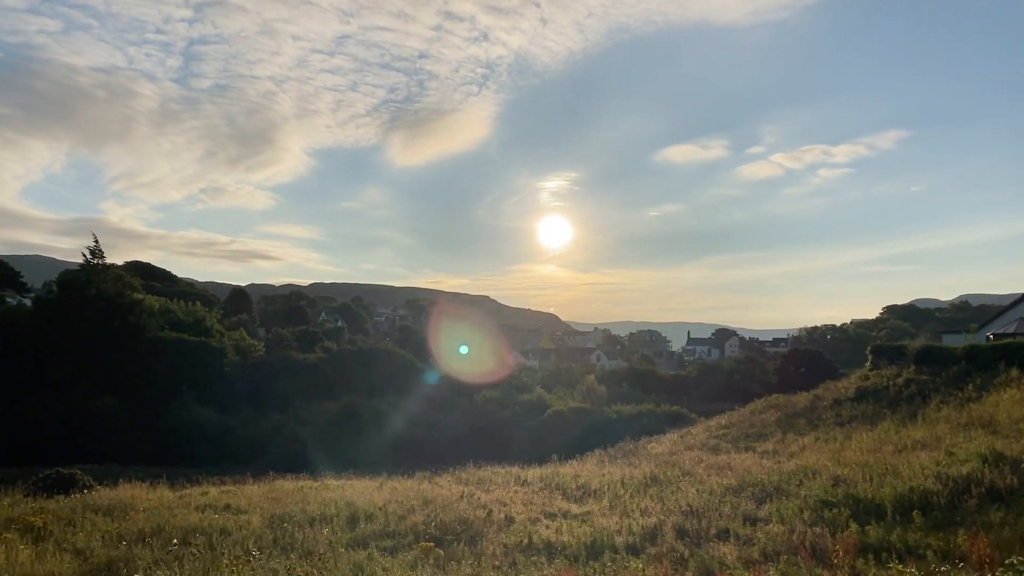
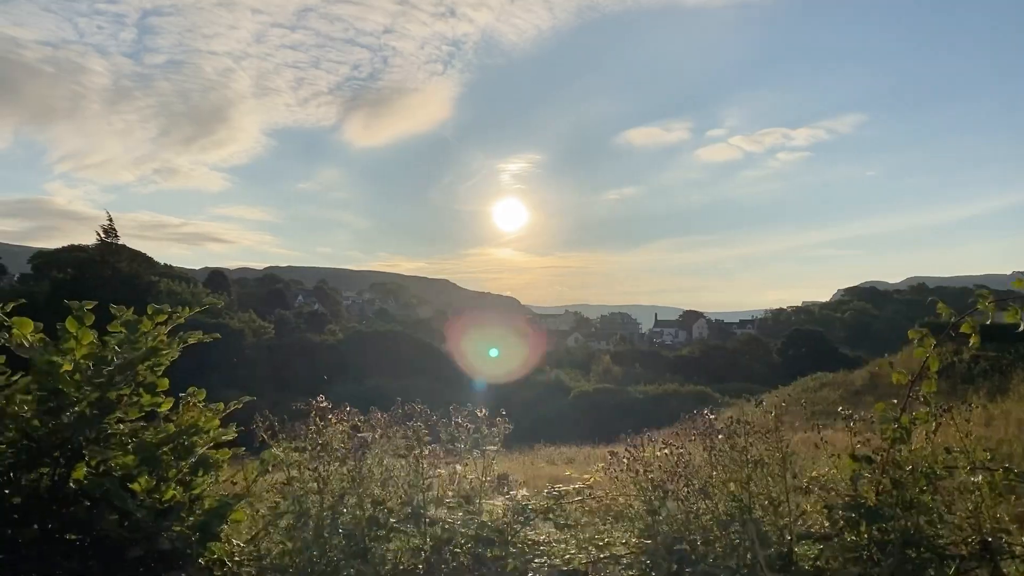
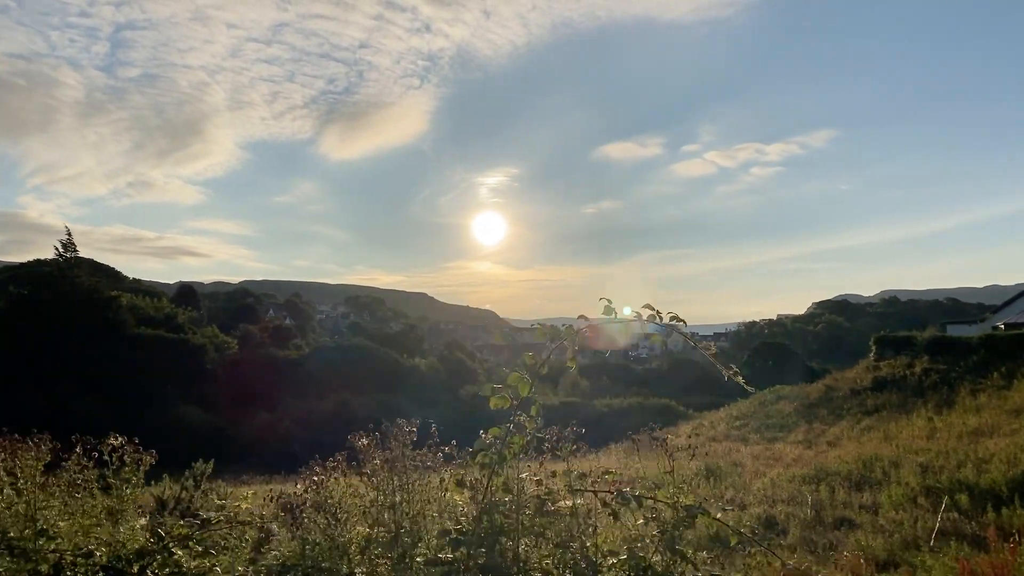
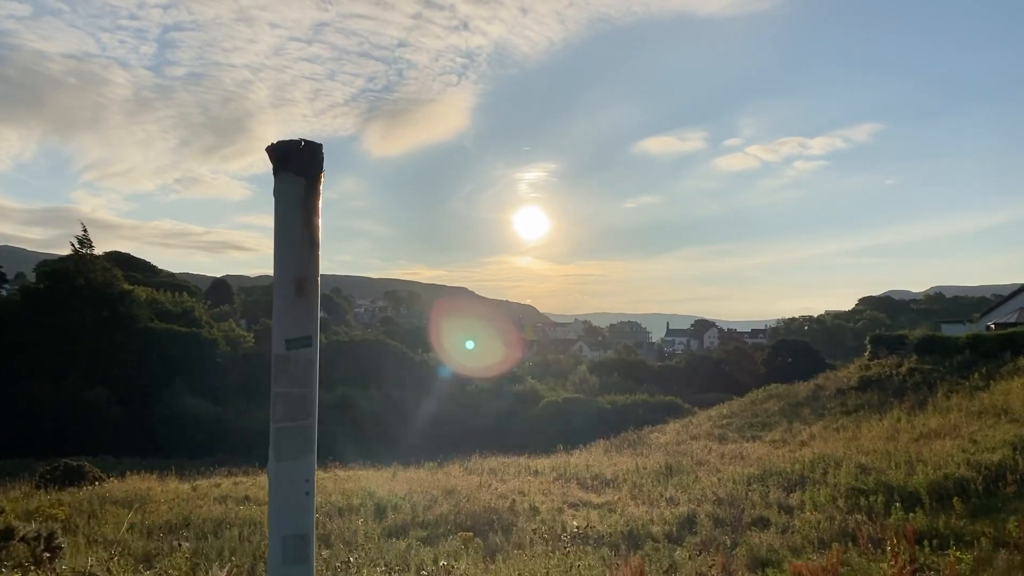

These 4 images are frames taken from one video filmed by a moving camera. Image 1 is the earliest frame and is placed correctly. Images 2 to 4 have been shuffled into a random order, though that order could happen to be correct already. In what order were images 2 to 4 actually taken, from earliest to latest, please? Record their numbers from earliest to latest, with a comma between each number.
4, 3, 2
